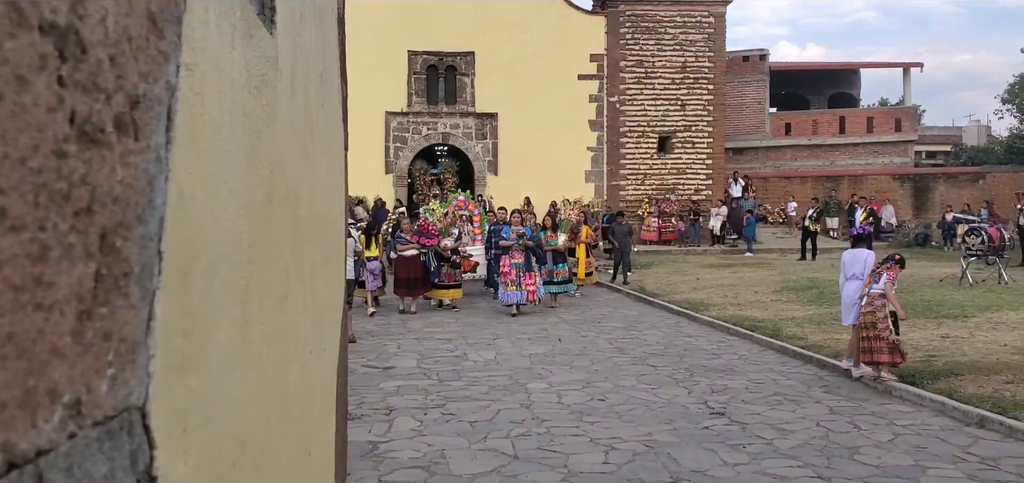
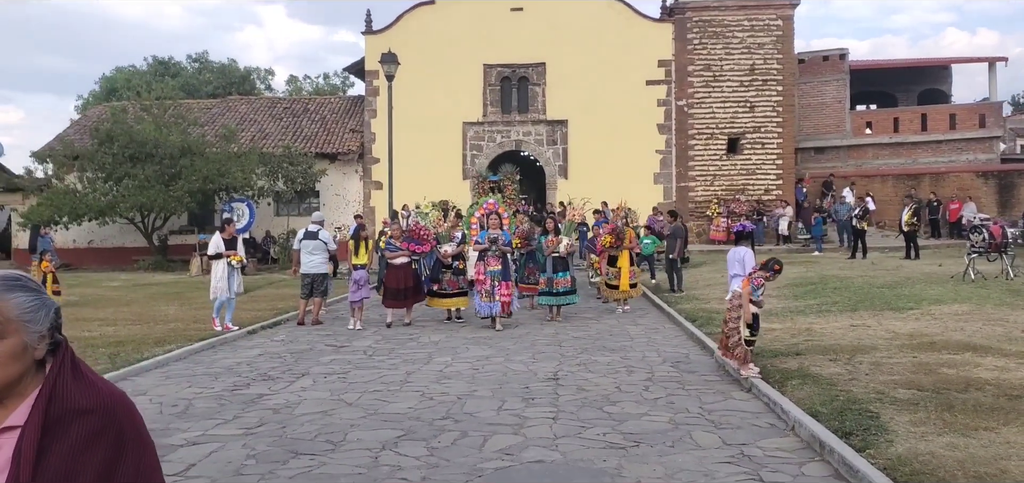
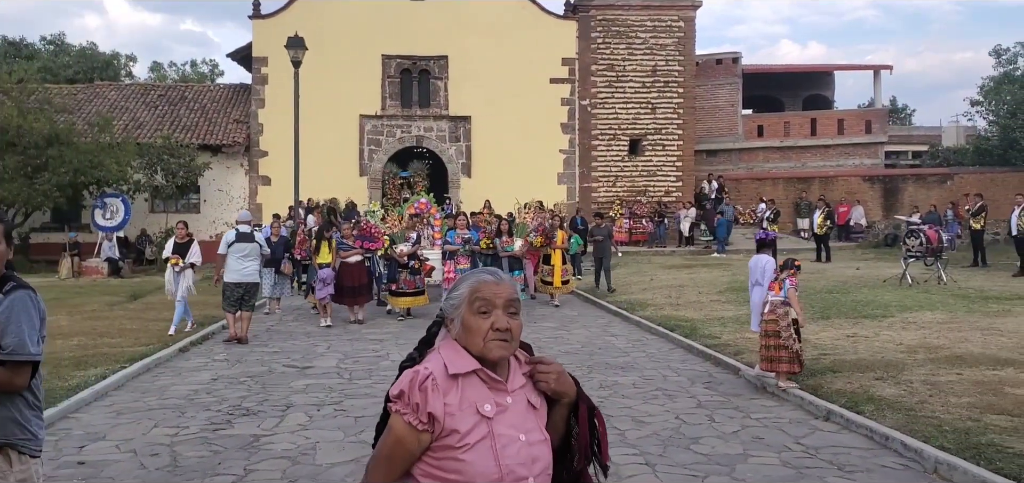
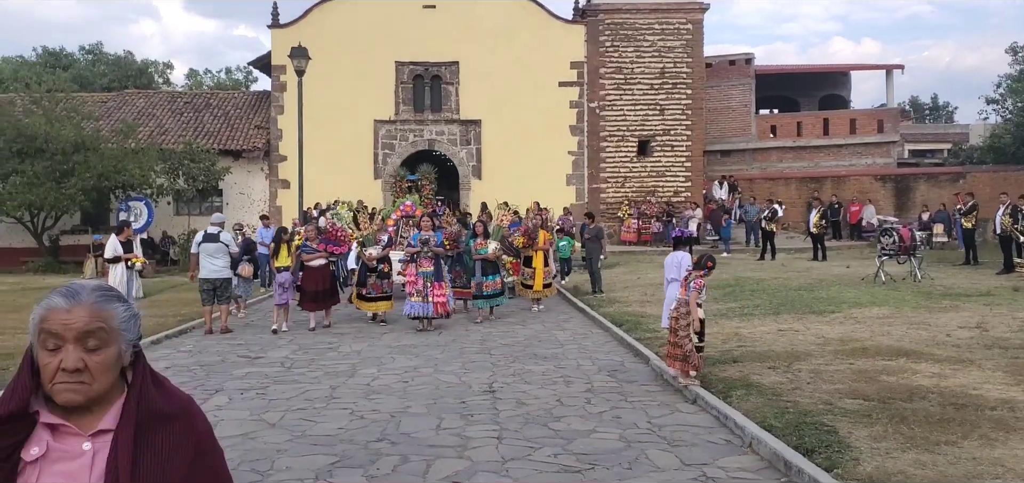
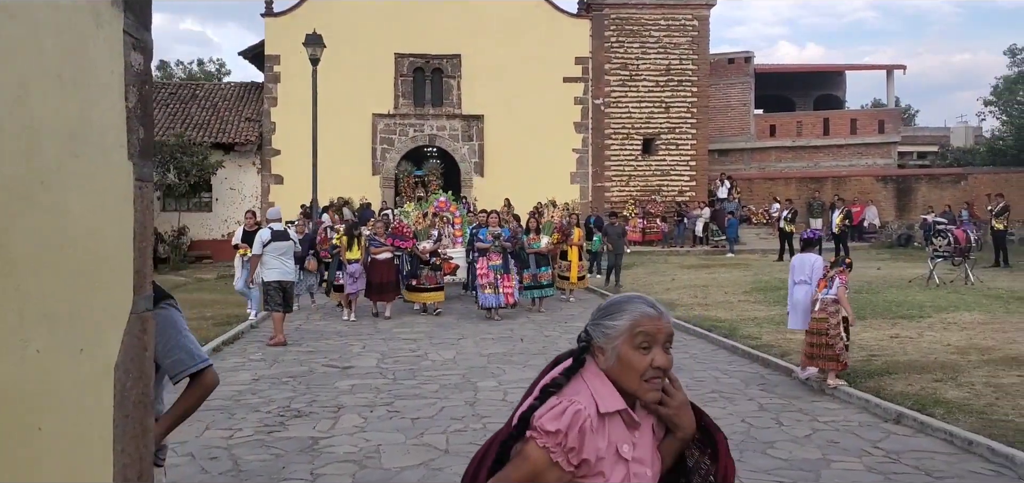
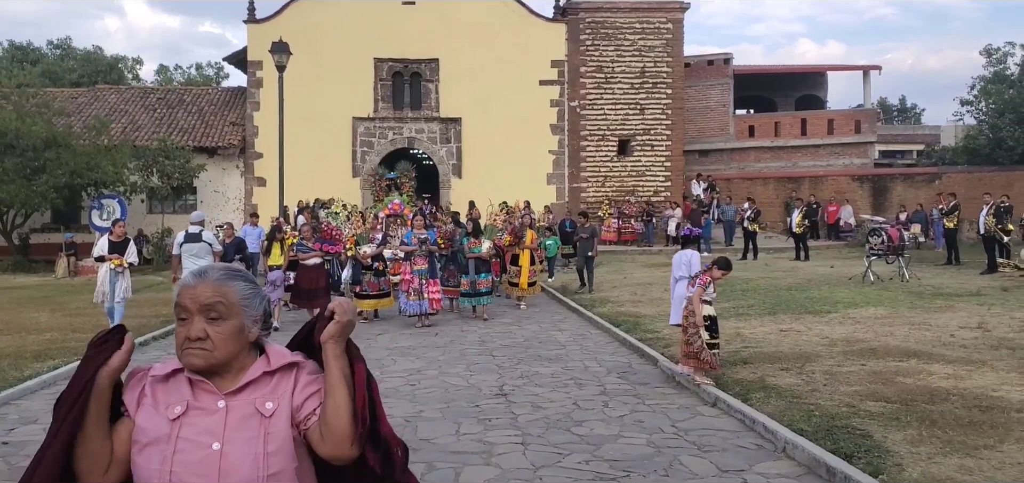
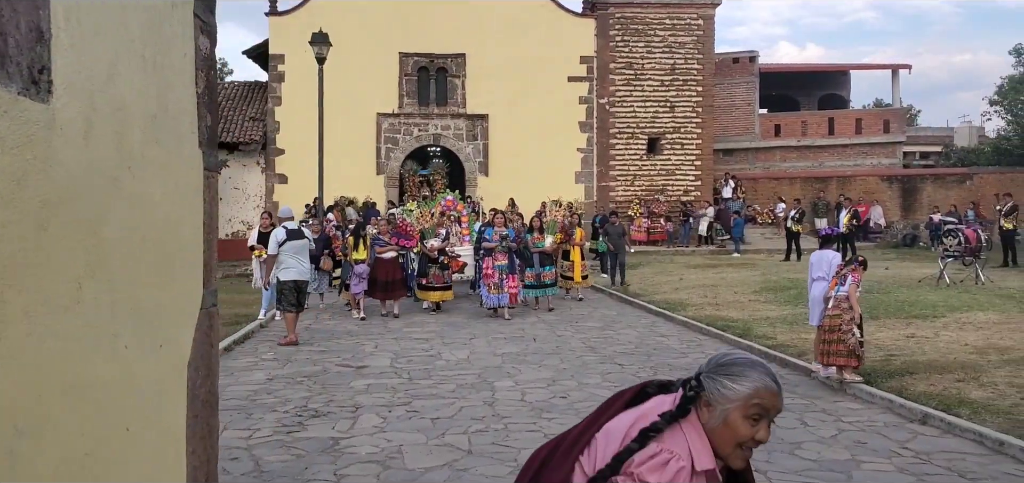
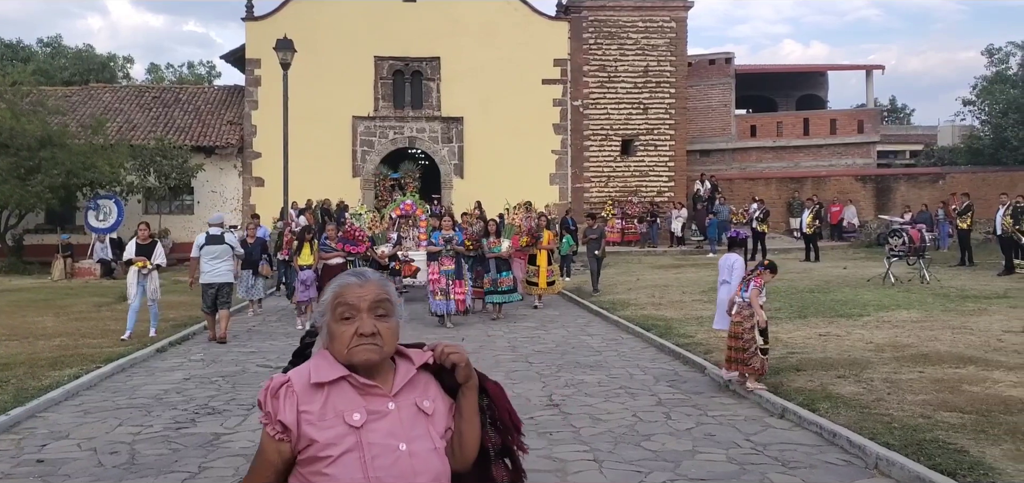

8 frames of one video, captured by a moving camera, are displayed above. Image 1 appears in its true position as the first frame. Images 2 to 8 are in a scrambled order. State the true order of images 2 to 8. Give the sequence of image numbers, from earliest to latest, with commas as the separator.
7, 5, 3, 8, 6, 4, 2
